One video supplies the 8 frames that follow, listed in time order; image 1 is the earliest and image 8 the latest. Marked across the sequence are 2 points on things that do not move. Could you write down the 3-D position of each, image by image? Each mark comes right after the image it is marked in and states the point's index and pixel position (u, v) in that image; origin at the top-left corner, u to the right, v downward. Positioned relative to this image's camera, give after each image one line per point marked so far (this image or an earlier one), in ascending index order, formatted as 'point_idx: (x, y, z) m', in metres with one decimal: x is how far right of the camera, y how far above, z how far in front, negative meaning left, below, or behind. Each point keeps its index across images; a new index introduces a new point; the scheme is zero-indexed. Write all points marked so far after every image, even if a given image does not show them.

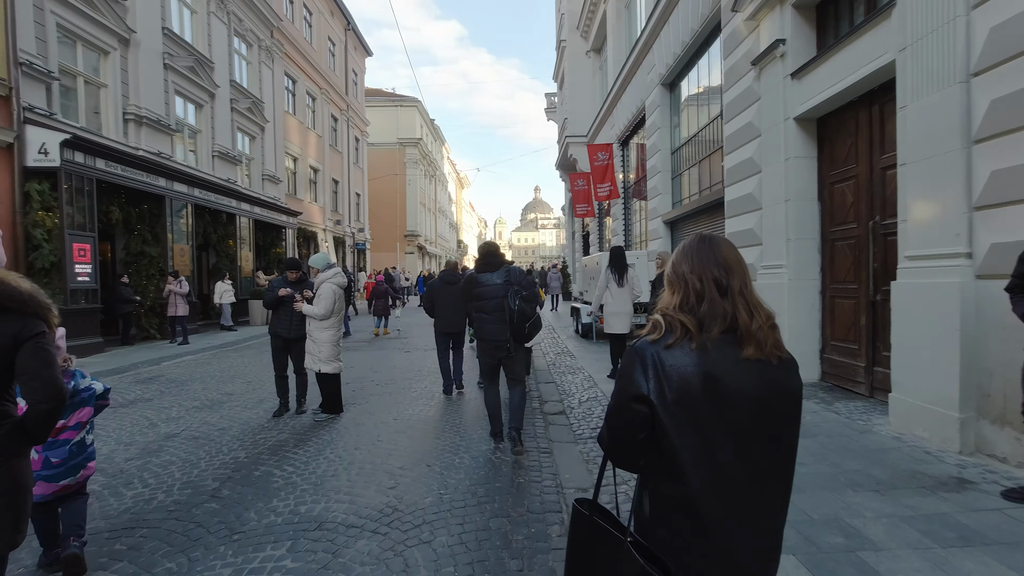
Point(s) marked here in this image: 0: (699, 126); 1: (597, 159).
0: (+4.2, +3.7, +10.6) m
1: (+3.0, +4.5, +16.4) m
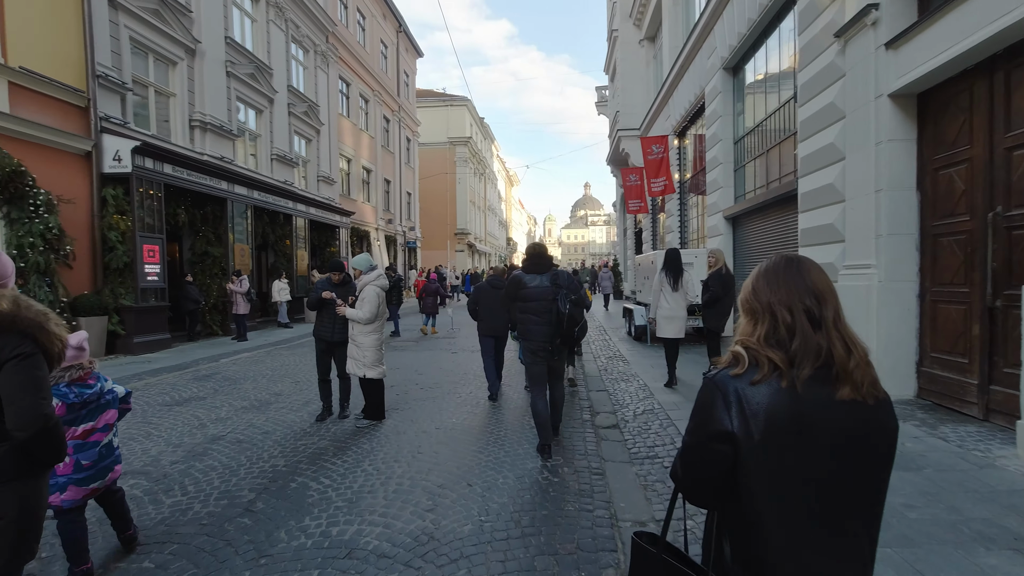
0: (+5.3, +3.6, +9.6) m
1: (+4.6, +4.5, +15.6) m
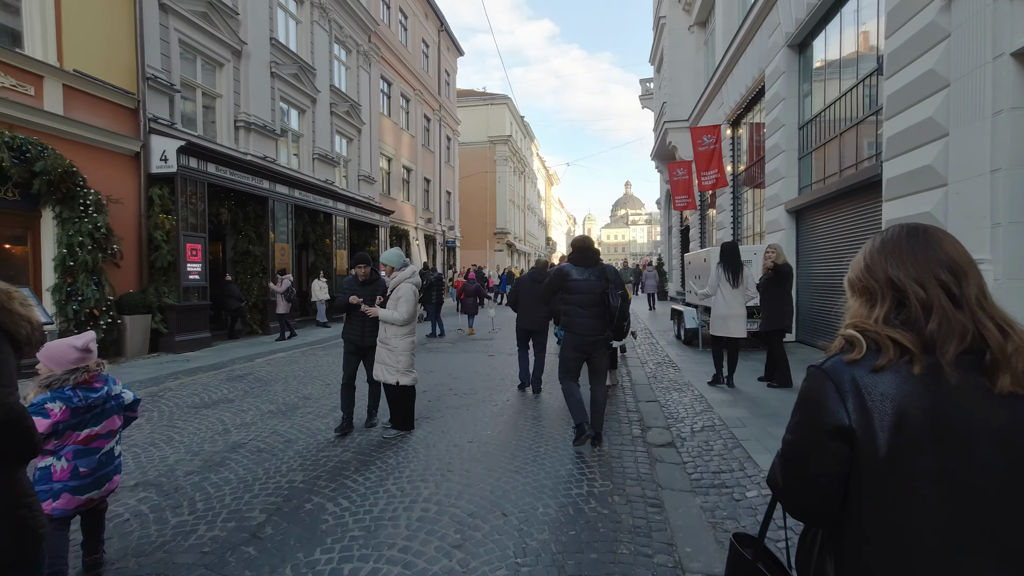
0: (+6.1, +3.6, +8.6) m
1: (+5.9, +4.5, +14.6) m
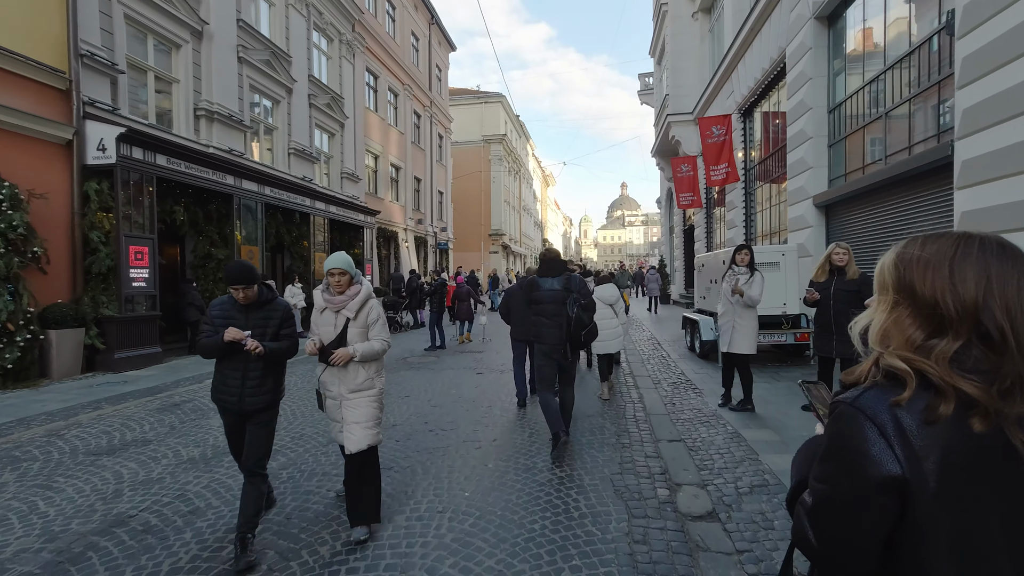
0: (+5.9, +3.5, +7.4) m
1: (+5.7, +4.4, +13.4) m
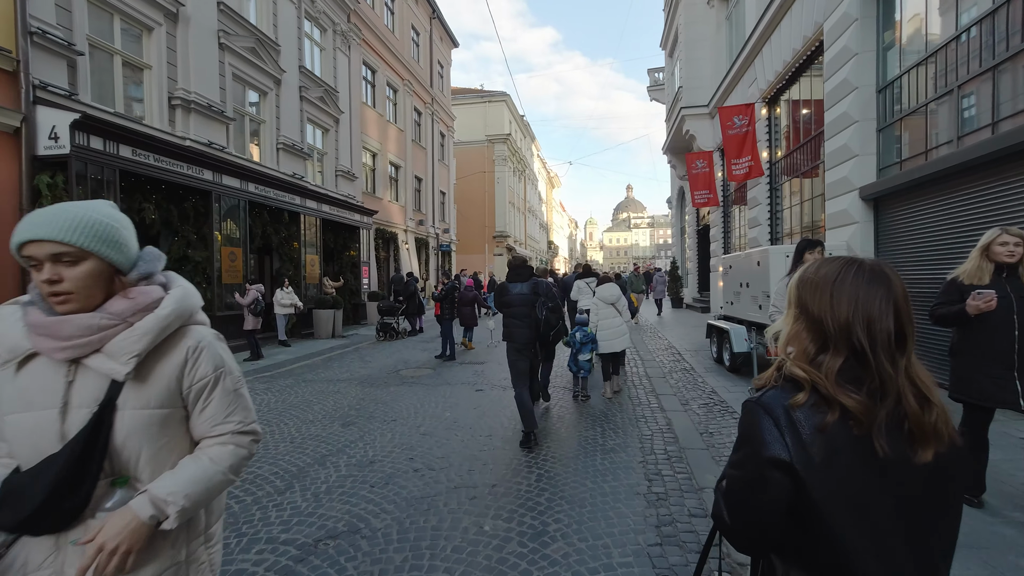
0: (+5.9, +3.5, +6.3) m
1: (+5.8, +4.3, +12.3) m
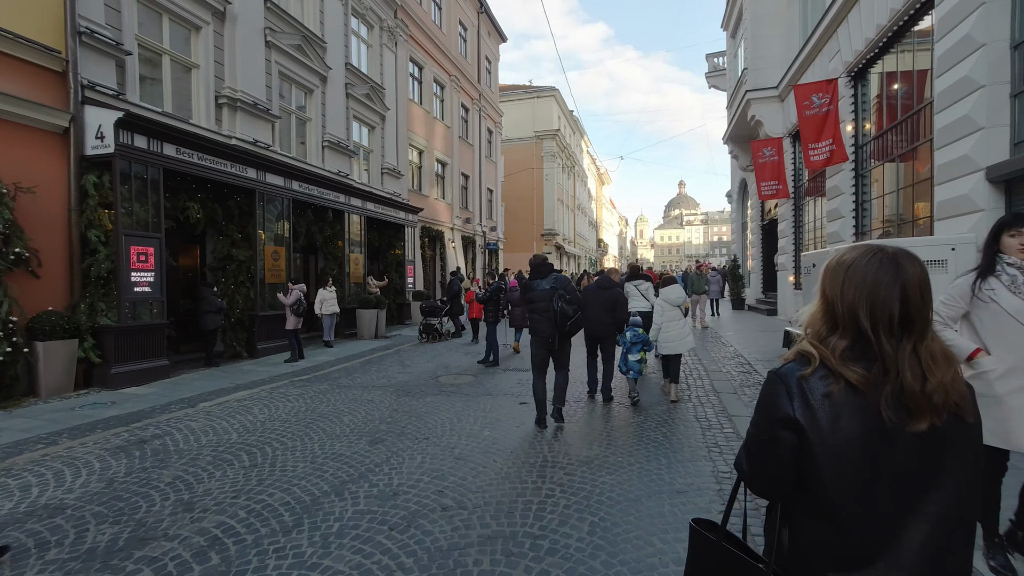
0: (+6.5, +3.4, +4.9) m
1: (+7.0, +4.3, +10.9) m
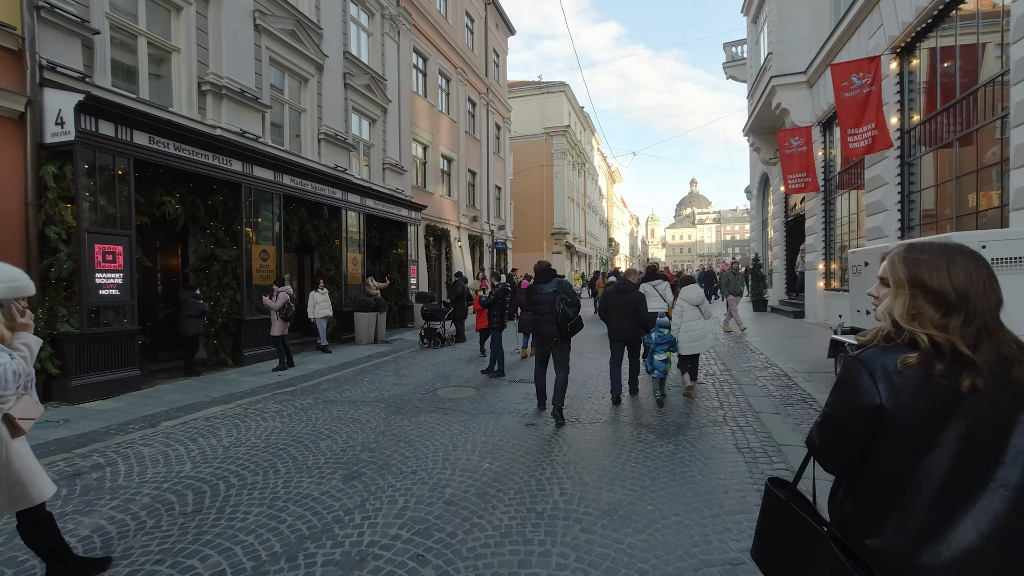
0: (+6.5, +3.4, +3.9) m
1: (+7.1, +4.2, +9.8) m
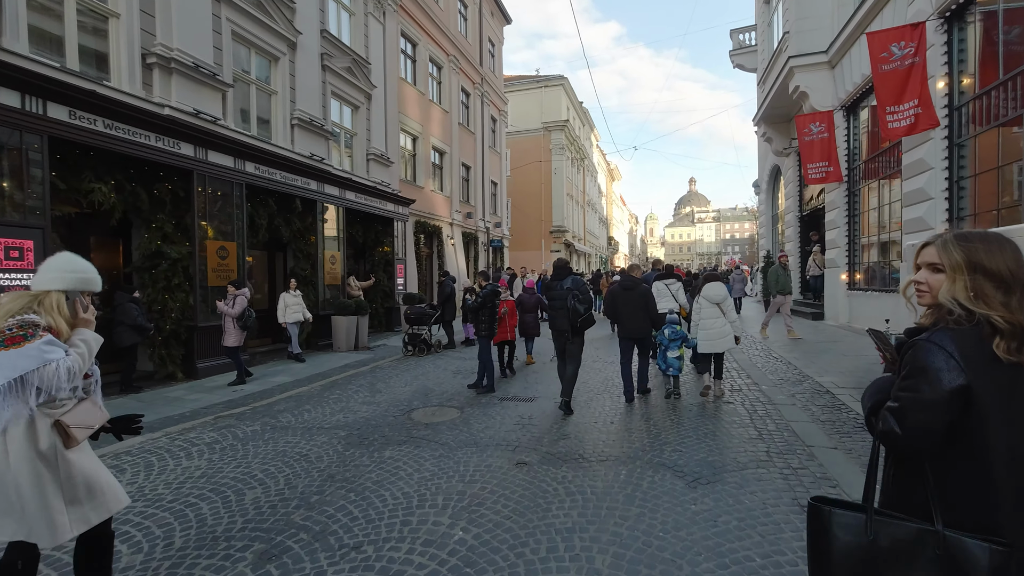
0: (+6.4, +3.4, +2.7) m
1: (+7.0, +4.2, +8.6) m
